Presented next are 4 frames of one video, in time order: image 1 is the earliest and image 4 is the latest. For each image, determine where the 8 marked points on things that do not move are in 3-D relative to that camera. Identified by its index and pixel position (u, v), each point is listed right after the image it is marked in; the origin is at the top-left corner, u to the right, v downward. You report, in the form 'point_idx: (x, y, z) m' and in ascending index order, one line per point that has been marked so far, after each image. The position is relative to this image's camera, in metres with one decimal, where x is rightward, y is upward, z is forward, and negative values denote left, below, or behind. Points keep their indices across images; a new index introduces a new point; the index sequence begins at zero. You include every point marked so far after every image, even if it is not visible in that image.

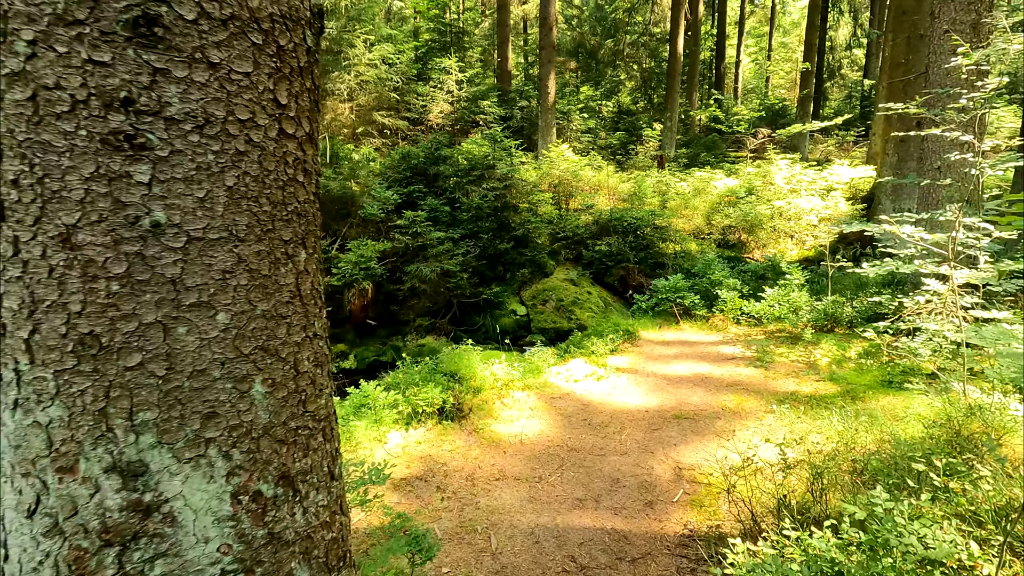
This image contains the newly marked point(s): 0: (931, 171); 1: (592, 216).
0: (+5.2, +1.5, +6.6) m
1: (+1.8, +1.6, +12.0) m
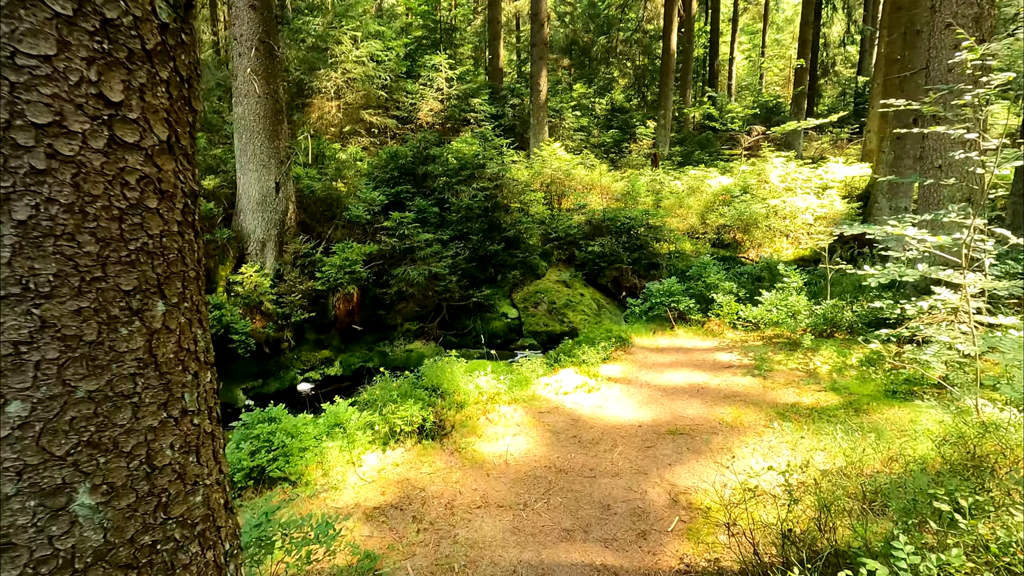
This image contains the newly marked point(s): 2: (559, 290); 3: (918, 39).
0: (+5.0, +1.4, +6.4) m
1: (+1.6, +1.6, +11.8) m
2: (+0.9, 0.0, +10.4) m
3: (+8.6, +5.3, +11.4) m
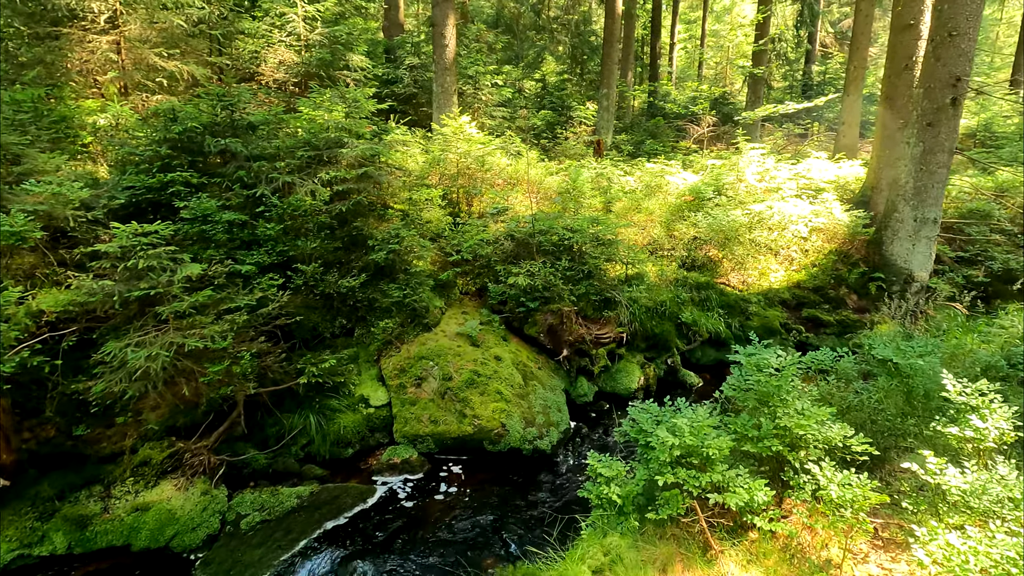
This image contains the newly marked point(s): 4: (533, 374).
0: (+4.0, +0.7, +2.8) m
1: (-0.1, +0.9, +7.7) m
2: (-0.6, -0.8, +6.3) m
3: (+6.9, +4.6, +8.1) m
4: (+0.3, -1.0, +6.4) m
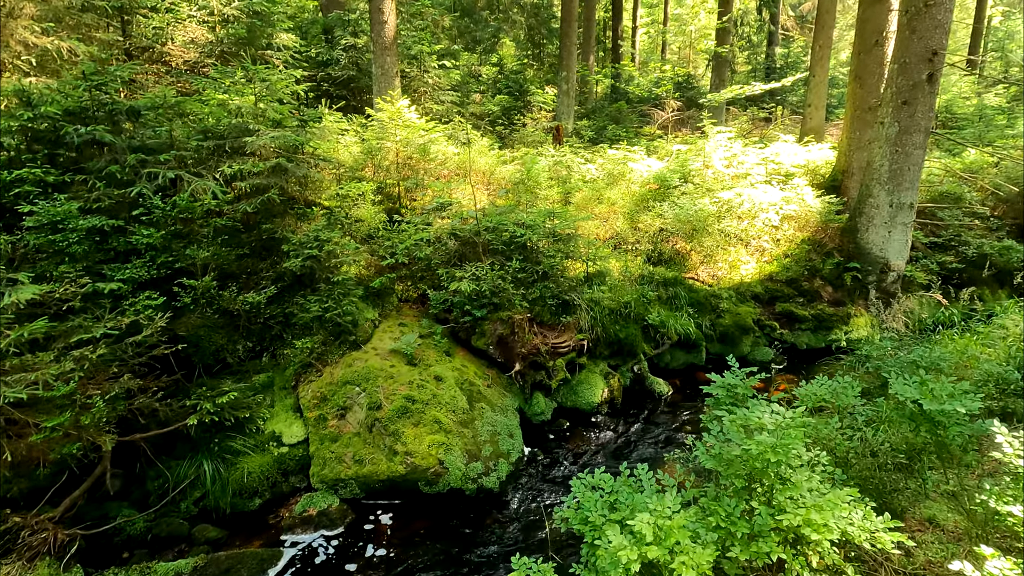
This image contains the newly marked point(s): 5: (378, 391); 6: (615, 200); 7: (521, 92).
0: (+3.5, +0.7, +2.1) m
1: (-0.8, +0.8, +6.8) m
2: (-1.2, -0.9, +5.4) m
3: (+6.0, +4.7, +7.5) m
4: (-0.3, -1.1, +5.6) m
5: (-1.3, -1.0, +5.2) m
6: (+1.8, +1.6, +9.5) m
7: (+0.3, +5.7, +15.7) m
